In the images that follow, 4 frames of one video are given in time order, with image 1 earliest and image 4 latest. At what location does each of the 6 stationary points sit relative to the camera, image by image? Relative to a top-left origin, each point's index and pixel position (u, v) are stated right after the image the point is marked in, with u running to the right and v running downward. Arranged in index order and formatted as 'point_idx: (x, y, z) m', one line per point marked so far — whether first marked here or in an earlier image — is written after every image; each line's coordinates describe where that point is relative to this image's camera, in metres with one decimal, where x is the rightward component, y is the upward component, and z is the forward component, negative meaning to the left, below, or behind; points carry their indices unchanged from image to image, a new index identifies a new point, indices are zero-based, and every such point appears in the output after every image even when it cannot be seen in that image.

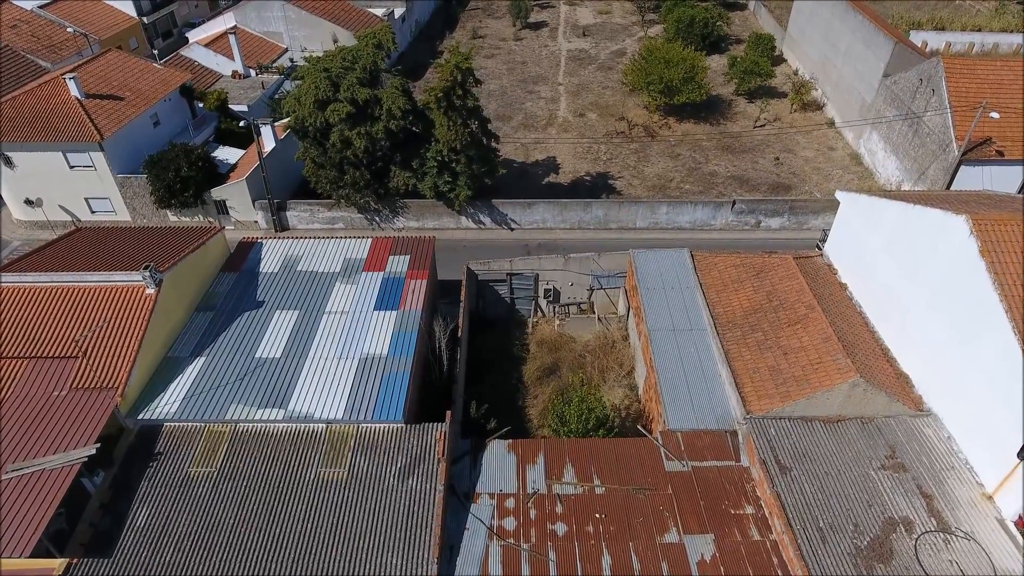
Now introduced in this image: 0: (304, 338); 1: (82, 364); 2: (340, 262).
0: (-4.8, -1.2, +15.3) m
1: (-8.8, -1.6, +13.7) m
2: (-4.6, +0.7, +17.8) m
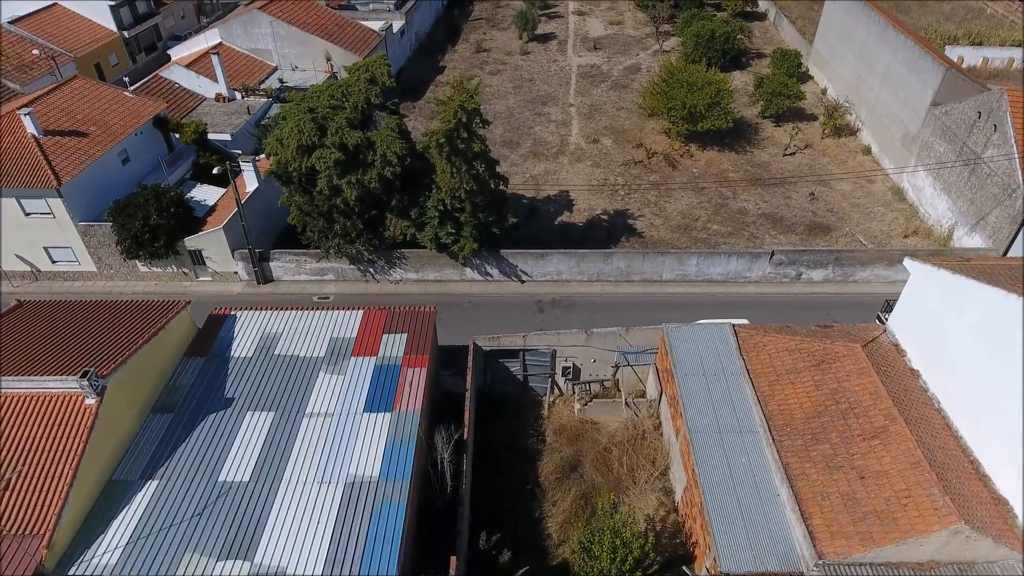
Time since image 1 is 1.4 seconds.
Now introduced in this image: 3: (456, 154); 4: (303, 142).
0: (-4.5, -3.1, +12.7) m
1: (-8.5, -3.5, +11.1) m
2: (-4.3, -1.3, +15.2) m
3: (-1.6, +3.7, +18.5) m
4: (-5.6, +3.9, +17.8) m
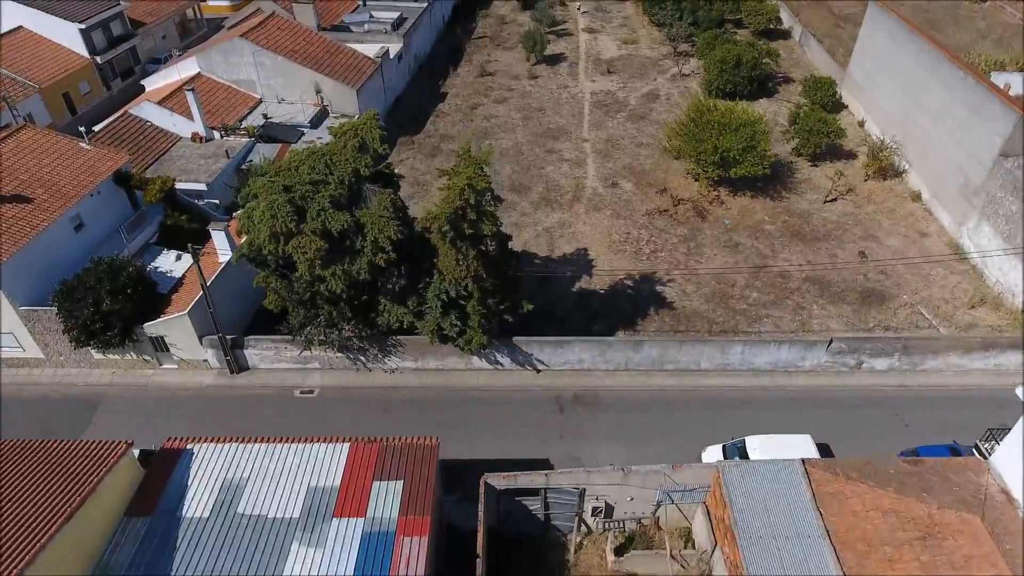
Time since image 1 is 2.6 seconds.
0: (-4.1, -5.7, +9.8) m
1: (-8.1, -6.1, +8.1) m
2: (-3.9, -3.8, +12.3) m
3: (-1.2, +1.2, +15.5) m
4: (-5.2, +1.4, +14.8) m
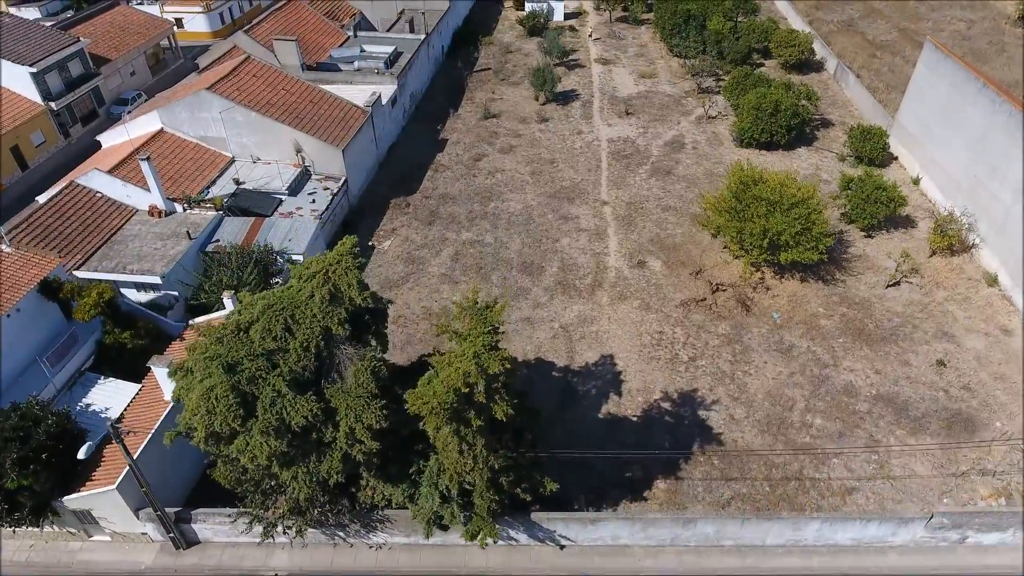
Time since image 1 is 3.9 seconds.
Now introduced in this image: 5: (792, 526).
0: (-3.7, -9.2, +6.0) m
1: (-7.7, -9.6, +4.4) m
2: (-3.5, -7.3, +8.5) m
3: (-0.8, -2.3, +11.7) m
4: (-4.8, -2.1, +11.0) m
5: (+6.0, -5.1, +14.4) m
